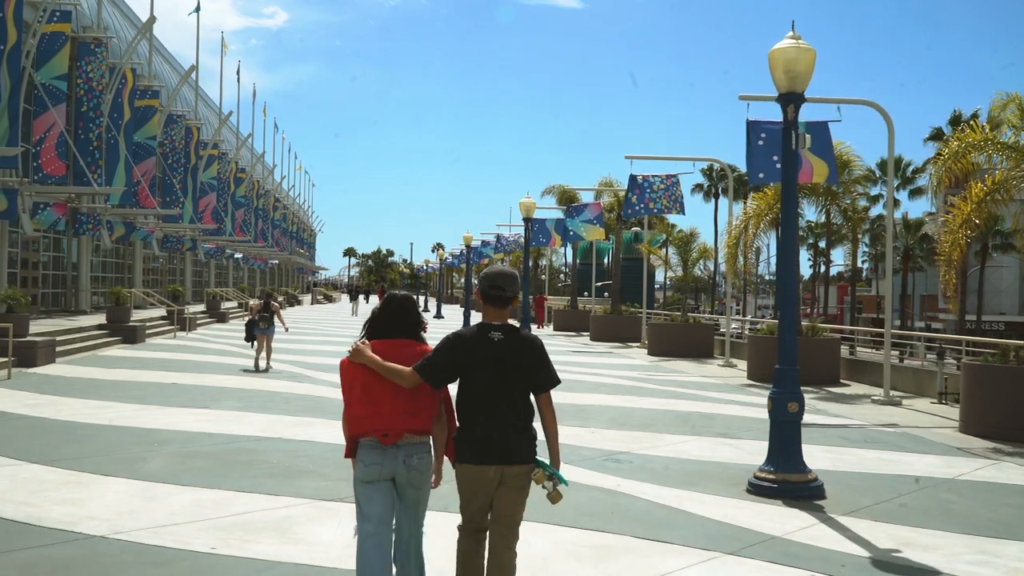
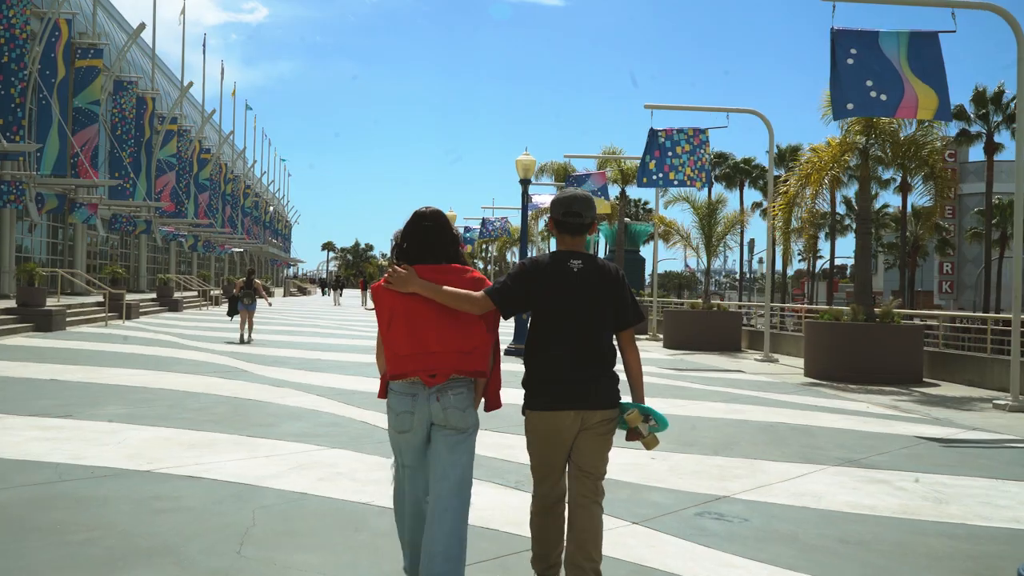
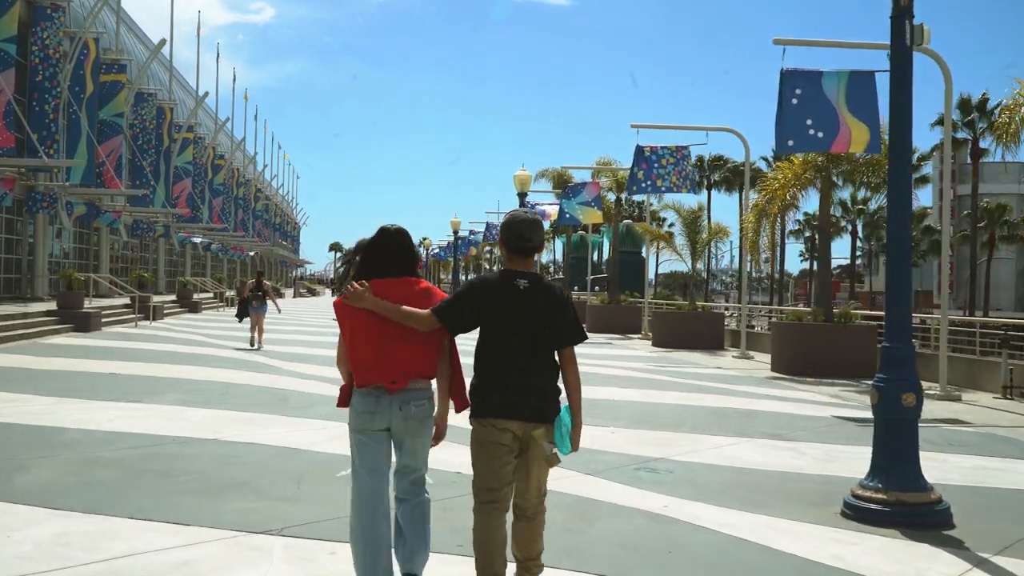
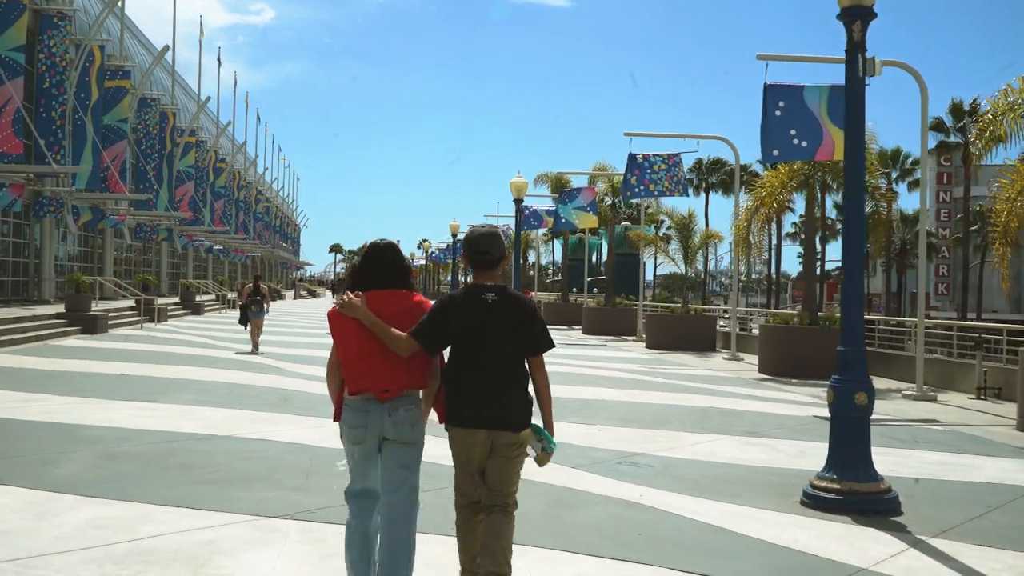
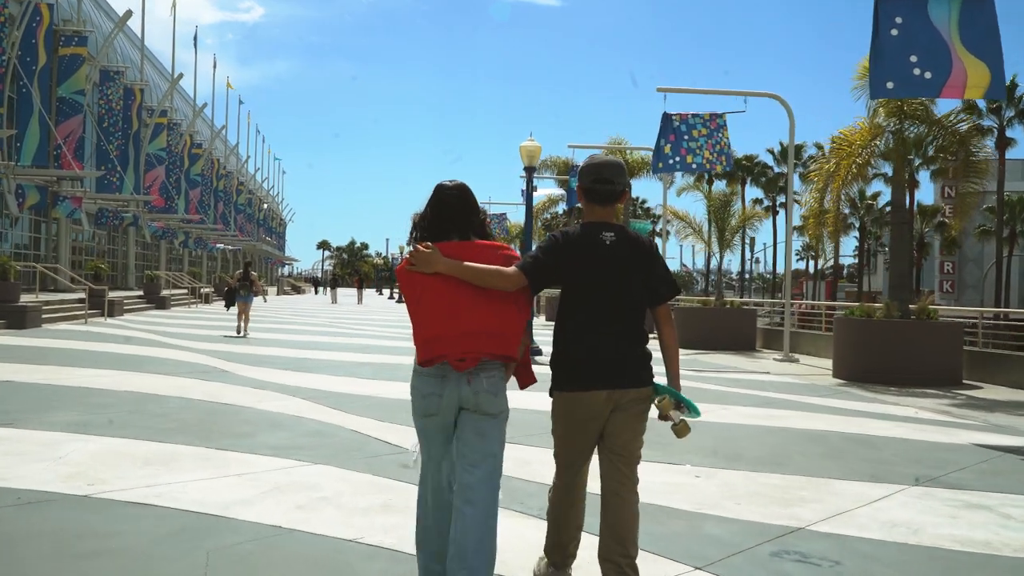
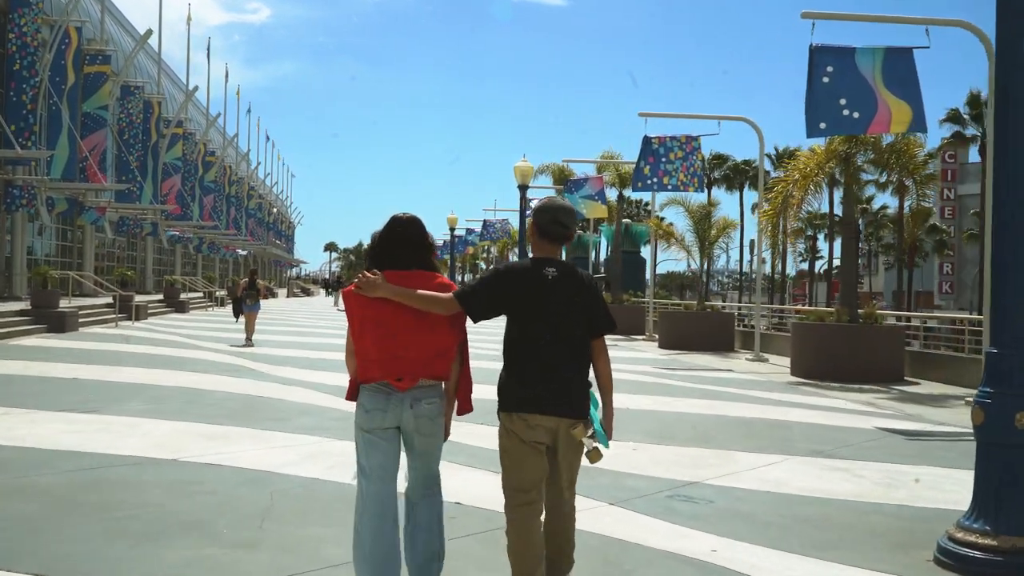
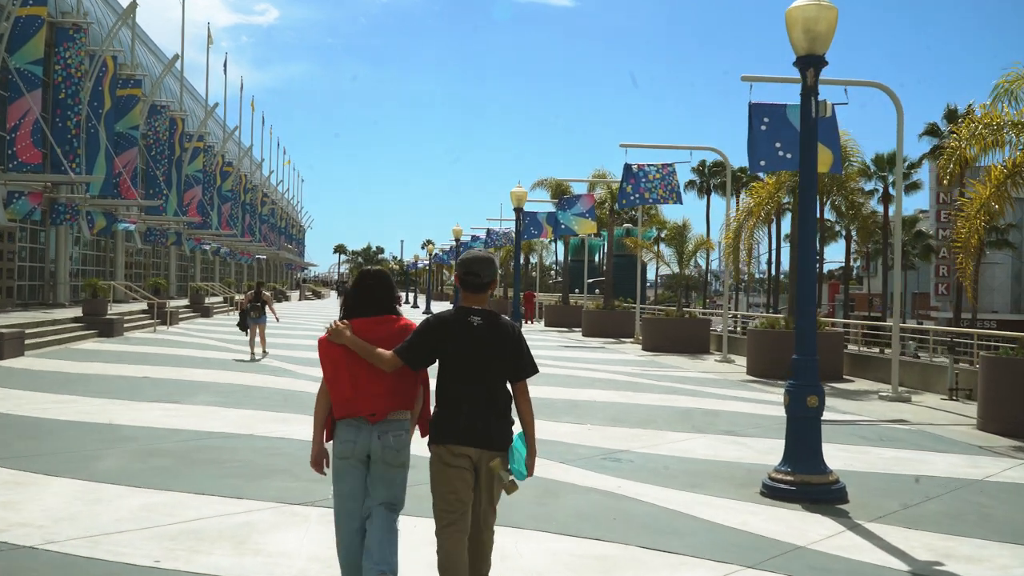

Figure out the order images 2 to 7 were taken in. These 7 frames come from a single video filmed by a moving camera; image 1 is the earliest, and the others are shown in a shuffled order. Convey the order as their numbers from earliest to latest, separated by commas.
7, 4, 3, 6, 2, 5
